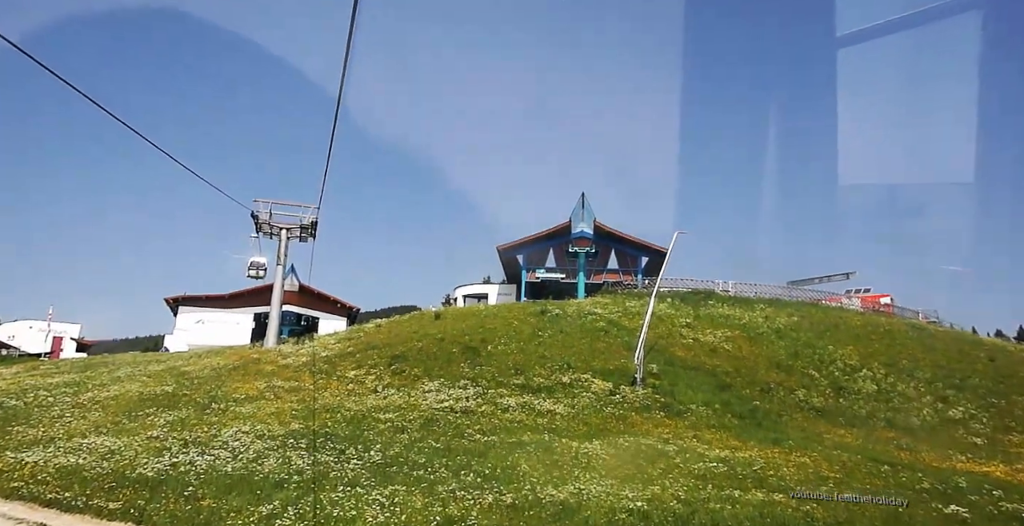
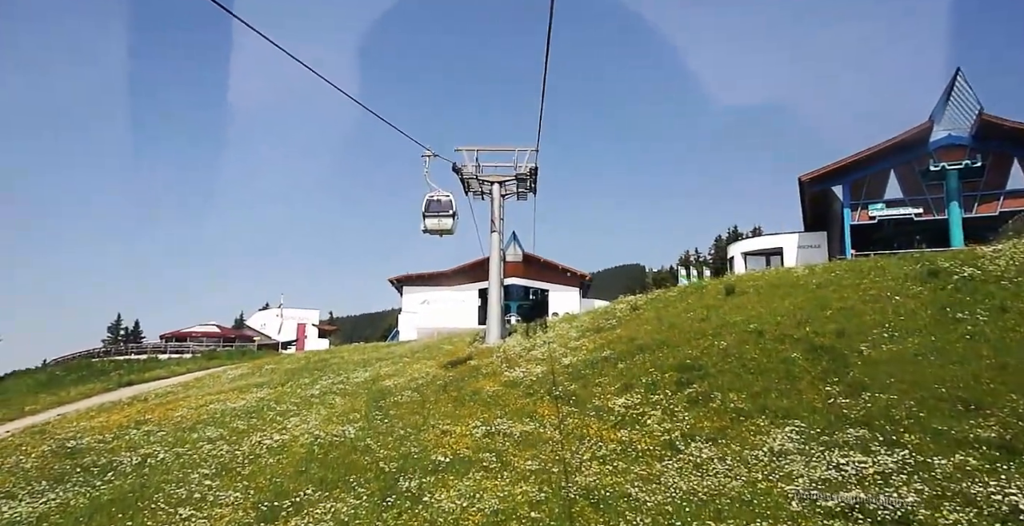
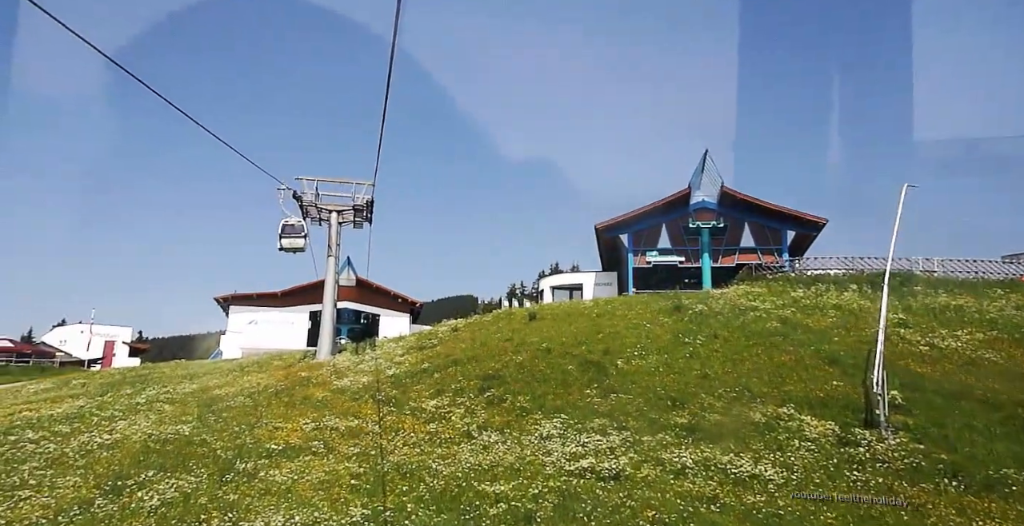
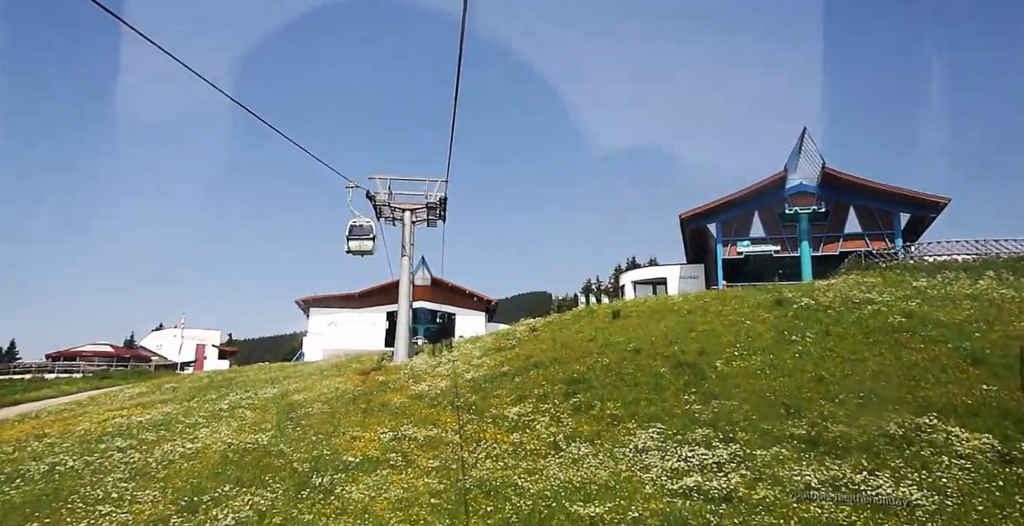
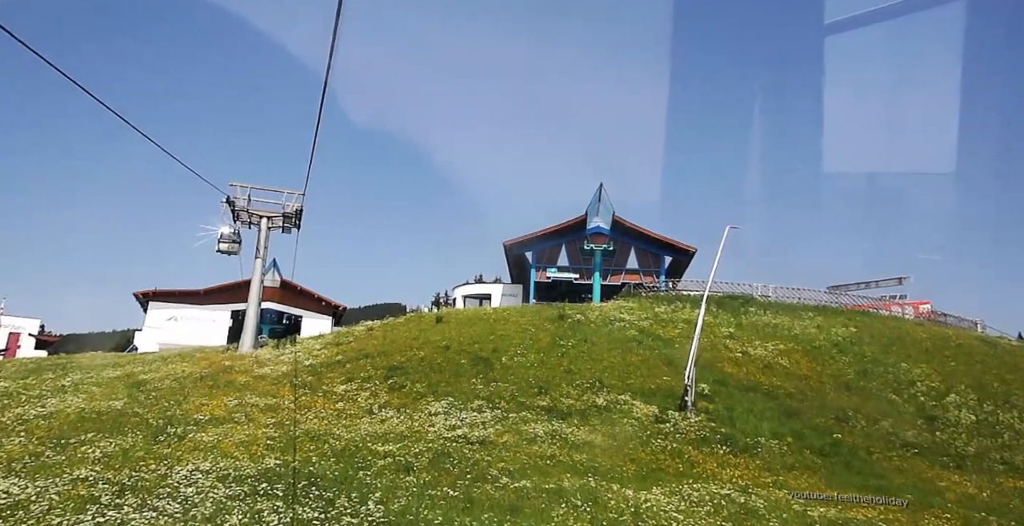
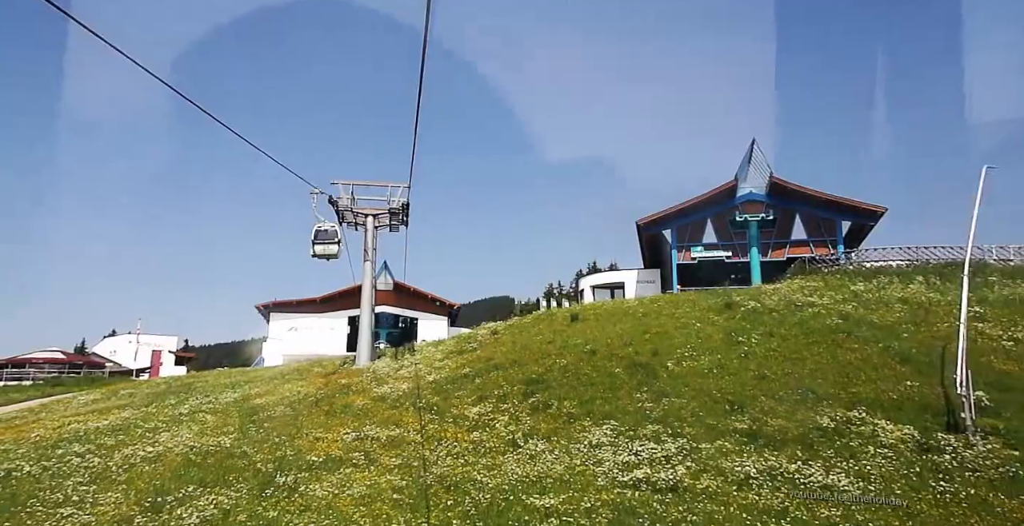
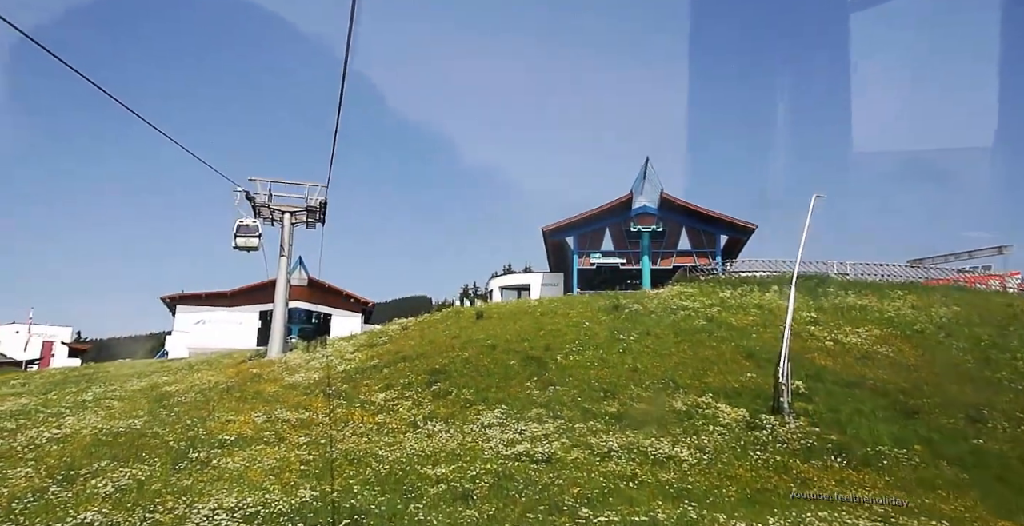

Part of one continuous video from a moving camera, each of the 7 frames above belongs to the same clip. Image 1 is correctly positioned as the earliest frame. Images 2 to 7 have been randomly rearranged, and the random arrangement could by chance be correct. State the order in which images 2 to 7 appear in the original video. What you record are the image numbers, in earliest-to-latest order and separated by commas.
5, 7, 3, 6, 4, 2
